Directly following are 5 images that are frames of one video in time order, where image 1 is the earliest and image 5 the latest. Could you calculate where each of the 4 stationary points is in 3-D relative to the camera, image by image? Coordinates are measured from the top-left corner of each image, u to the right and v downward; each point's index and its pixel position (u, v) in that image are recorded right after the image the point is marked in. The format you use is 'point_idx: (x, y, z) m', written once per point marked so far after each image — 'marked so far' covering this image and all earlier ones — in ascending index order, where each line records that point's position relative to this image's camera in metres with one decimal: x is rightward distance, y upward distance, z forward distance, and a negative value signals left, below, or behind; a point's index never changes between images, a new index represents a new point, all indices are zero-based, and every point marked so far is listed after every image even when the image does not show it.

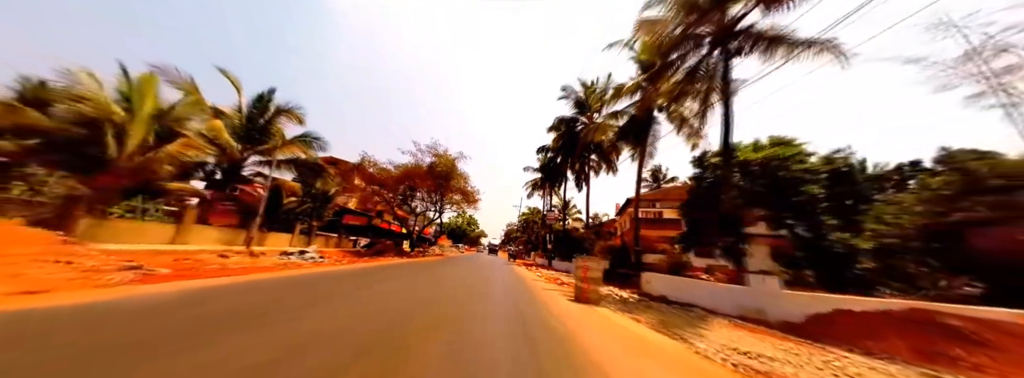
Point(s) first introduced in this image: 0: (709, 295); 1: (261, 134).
0: (+6.0, -3.2, +7.7) m
1: (-17.8, +3.9, +17.7) m
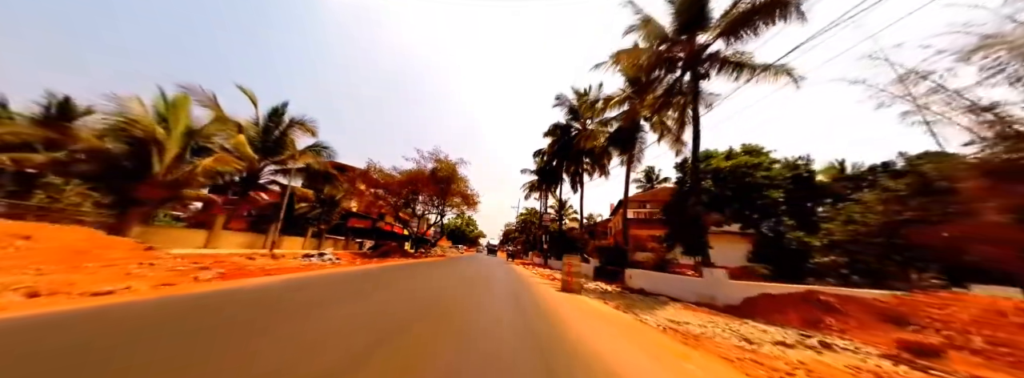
0: (+6.0, -3.6, +9.3) m
1: (-18.0, +3.4, +19.1) m
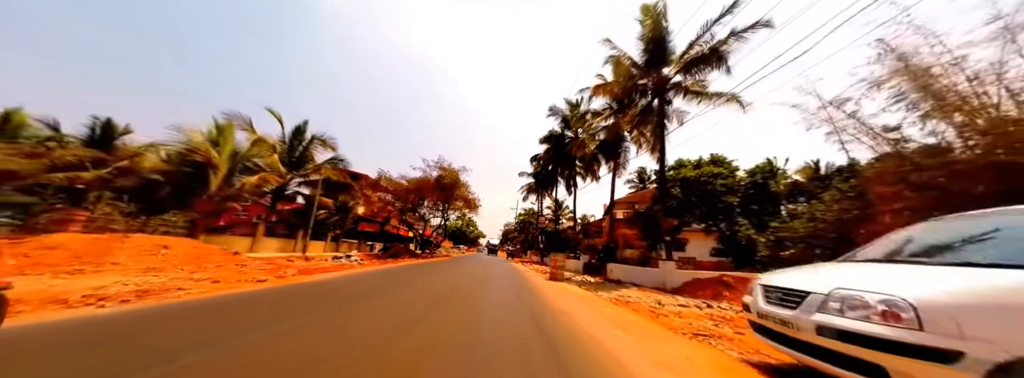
0: (+6.0, -4.1, +11.8) m
1: (-18.2, +2.5, +21.4) m
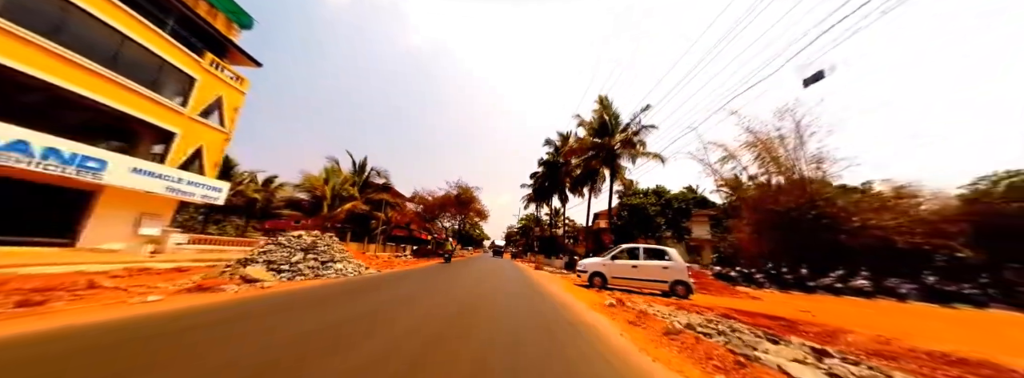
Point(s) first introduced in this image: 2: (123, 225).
0: (+6.2, -6.4, +20.1) m
1: (-17.8, +0.3, +30.0) m
2: (-18.8, -1.7, +12.0) m
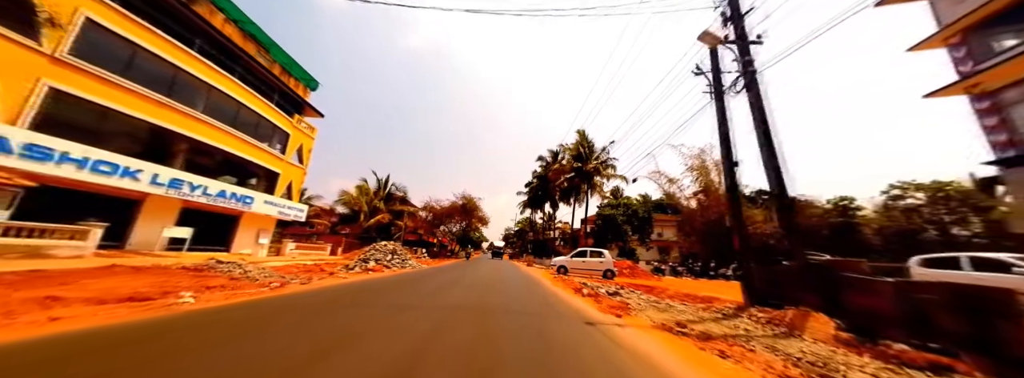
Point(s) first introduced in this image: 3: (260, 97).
0: (+6.0, -8.1, +26.5) m
1: (-18.2, -1.5, +36.1) m
2: (-19.0, -3.5, +18.1) m
3: (-18.0, +6.5, +17.8) m
